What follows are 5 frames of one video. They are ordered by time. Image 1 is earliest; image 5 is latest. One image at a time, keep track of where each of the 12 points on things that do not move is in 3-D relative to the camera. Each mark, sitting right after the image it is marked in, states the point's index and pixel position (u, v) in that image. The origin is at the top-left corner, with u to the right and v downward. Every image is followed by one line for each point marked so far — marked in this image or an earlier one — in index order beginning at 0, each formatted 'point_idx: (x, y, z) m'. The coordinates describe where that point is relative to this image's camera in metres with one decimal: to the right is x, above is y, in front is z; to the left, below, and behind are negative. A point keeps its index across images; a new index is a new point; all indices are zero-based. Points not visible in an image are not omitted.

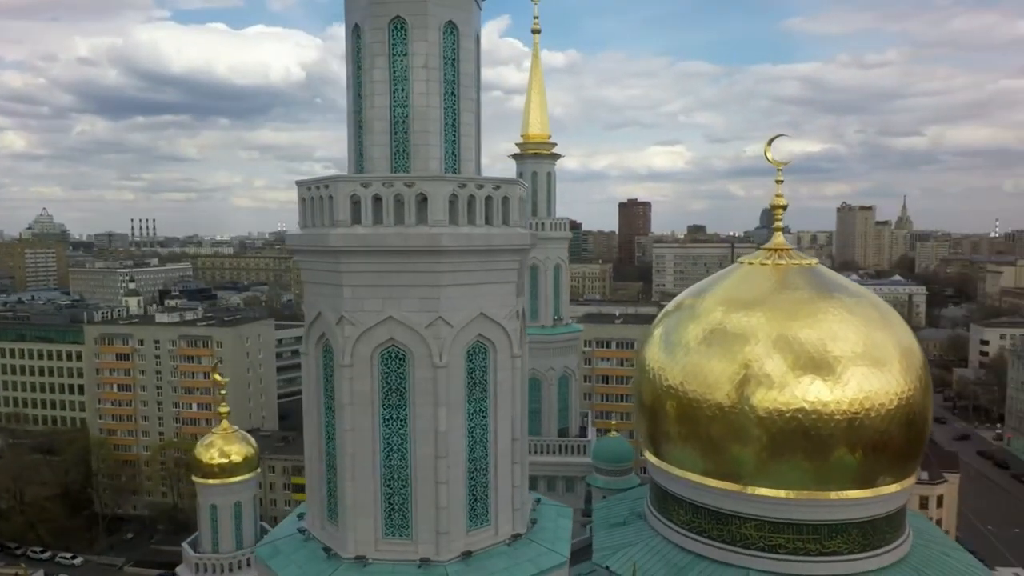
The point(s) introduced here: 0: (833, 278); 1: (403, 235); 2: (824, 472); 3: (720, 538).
0: (+4.0, +0.1, +9.3) m
1: (-0.6, +0.3, +4.0) m
2: (+3.4, -2.0, +8.0) m
3: (+2.4, -2.9, +8.5) m
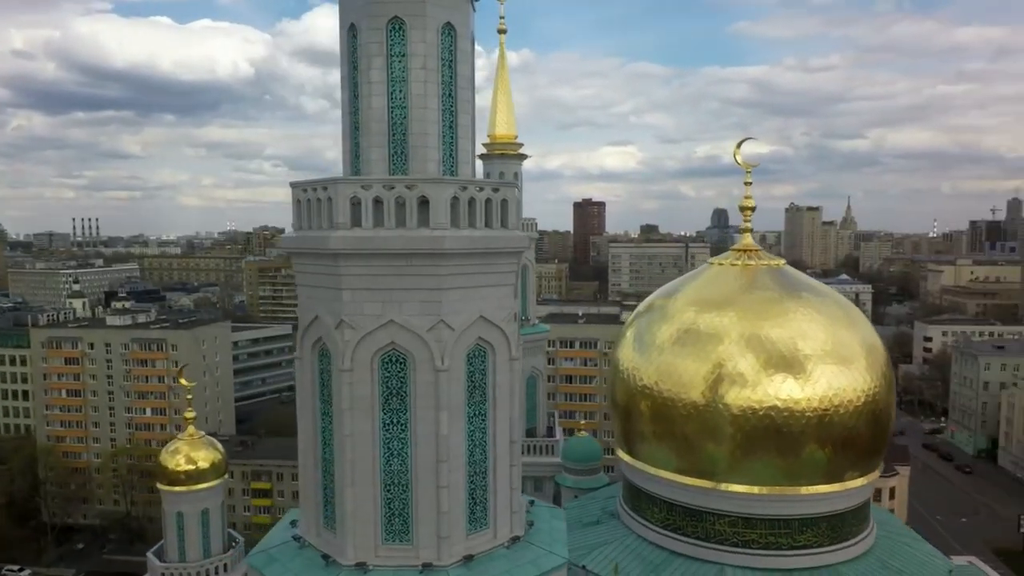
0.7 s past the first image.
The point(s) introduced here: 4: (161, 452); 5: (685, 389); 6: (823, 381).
0: (+3.7, +0.1, +9.5) m
1: (-0.6, +0.3, +4.0) m
2: (+3.1, -2.0, +8.2) m
3: (+2.1, -2.9, +8.6) m
4: (-4.7, -2.2, +9.9) m
5: (+2.0, -1.2, +8.6) m
6: (+3.5, -1.0, +8.3) m
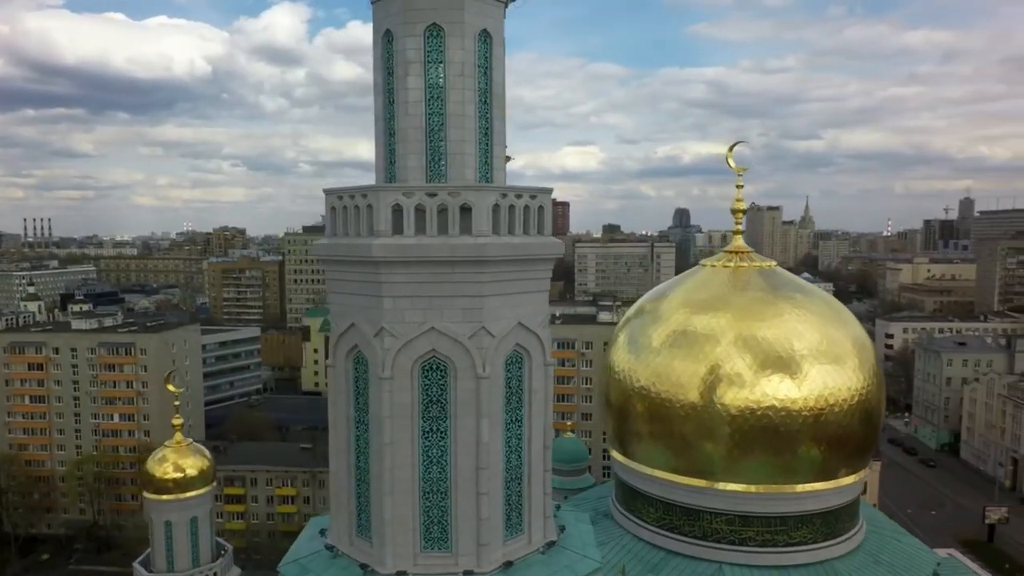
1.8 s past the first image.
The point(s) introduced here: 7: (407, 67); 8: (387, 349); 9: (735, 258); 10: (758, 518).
0: (+3.7, +0.1, +9.7) m
1: (-0.3, +0.2, +4.0) m
2: (+3.1, -2.0, +8.4) m
3: (+2.1, -2.9, +8.8) m
4: (-4.8, -2.3, +9.7) m
5: (+2.0, -1.2, +8.7) m
6: (+3.5, -1.1, +8.5) m
7: (-0.6, +1.3, +4.3) m
8: (-0.7, -0.3, +4.1) m
9: (+3.0, +0.4, +9.9) m
10: (+2.8, -2.6, +8.5) m
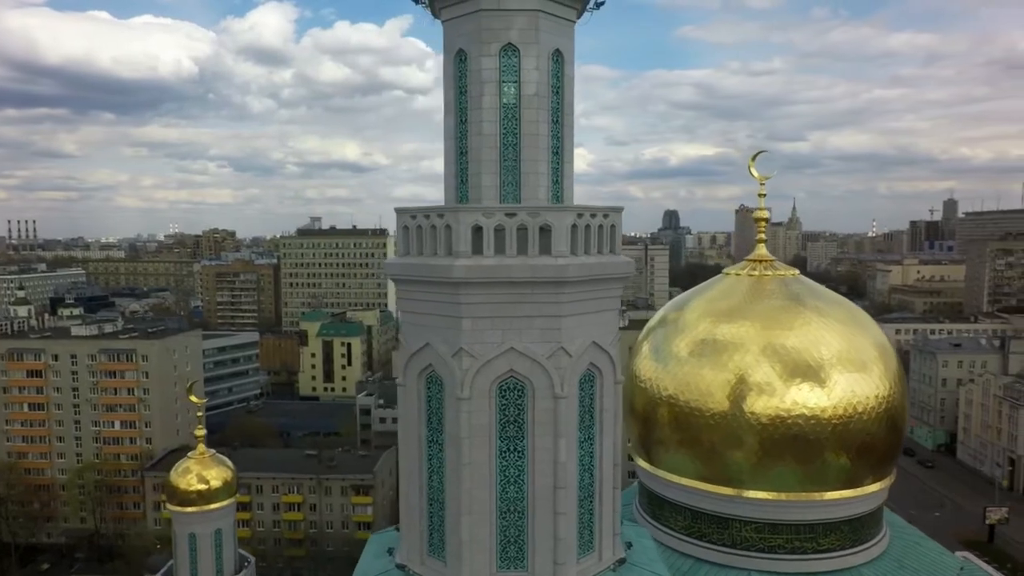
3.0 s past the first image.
0: (+4.0, 0.0, +9.8) m
1: (+0.1, +0.1, +4.0) m
2: (+3.5, -2.1, +8.4) m
3: (+2.5, -3.0, +8.8) m
4: (-4.5, -2.4, +9.6) m
5: (+2.3, -1.3, +8.8) m
6: (+3.9, -1.2, +8.6) m
7: (-0.2, +1.2, +4.3) m
8: (-0.3, -0.5, +4.1) m
9: (+3.3, +0.3, +10.0) m
10: (+3.2, -2.8, +8.6) m
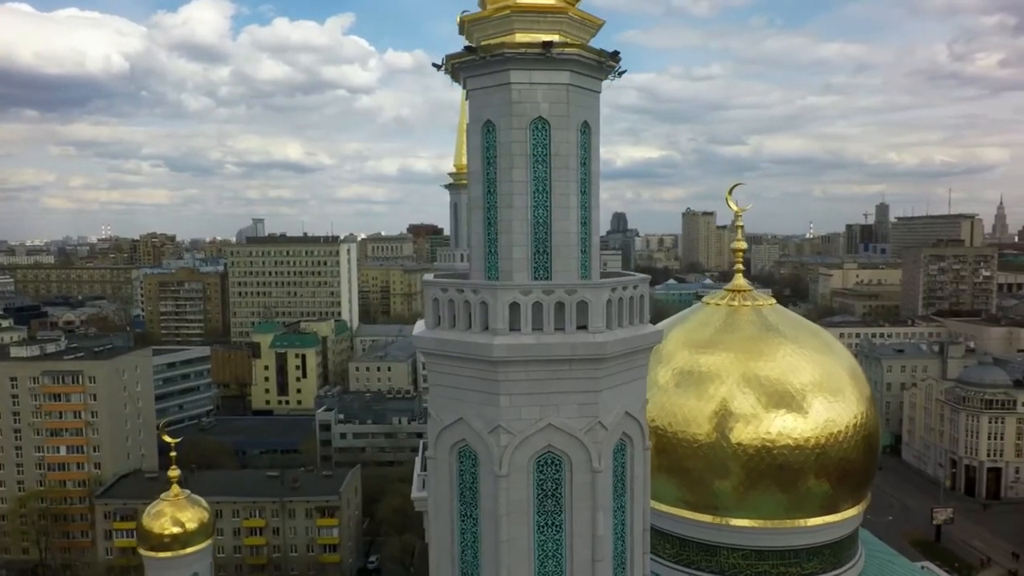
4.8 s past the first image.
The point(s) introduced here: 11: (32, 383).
0: (+3.7, -0.3, +10.1) m
1: (+0.3, -0.3, +4.0) m
2: (+3.4, -2.5, +8.7) m
3: (+2.4, -3.4, +9.0) m
4: (-4.6, -2.9, +9.2) m
5: (+2.2, -1.7, +8.9) m
6: (+3.7, -1.5, +8.8) m
7: (0.0, +0.7, +4.2) m
8: (0.0, -0.9, +4.0) m
9: (+3.1, -0.1, +10.2) m
10: (+3.1, -3.1, +8.8) m
11: (-12.4, -2.5, +19.1) m
